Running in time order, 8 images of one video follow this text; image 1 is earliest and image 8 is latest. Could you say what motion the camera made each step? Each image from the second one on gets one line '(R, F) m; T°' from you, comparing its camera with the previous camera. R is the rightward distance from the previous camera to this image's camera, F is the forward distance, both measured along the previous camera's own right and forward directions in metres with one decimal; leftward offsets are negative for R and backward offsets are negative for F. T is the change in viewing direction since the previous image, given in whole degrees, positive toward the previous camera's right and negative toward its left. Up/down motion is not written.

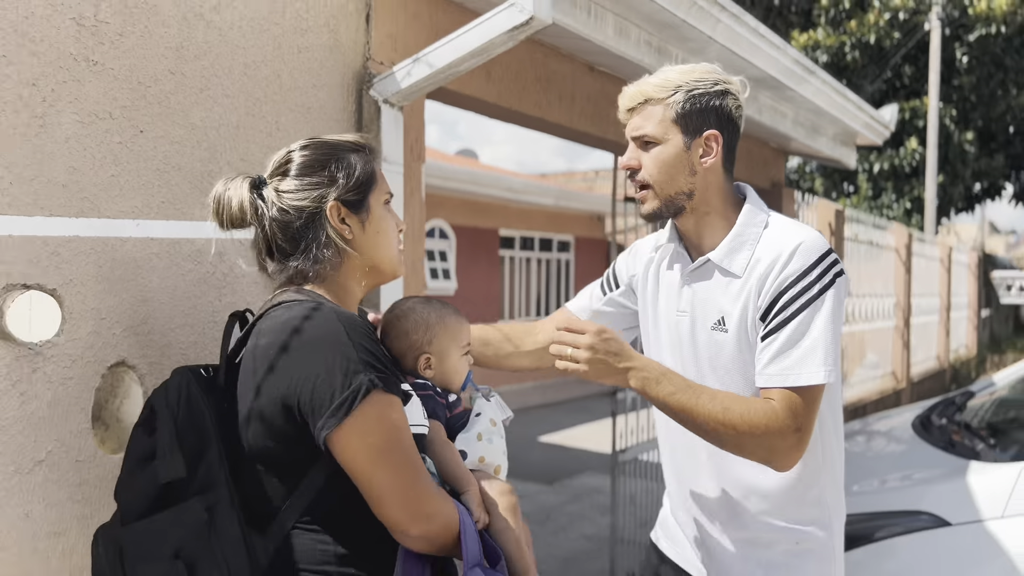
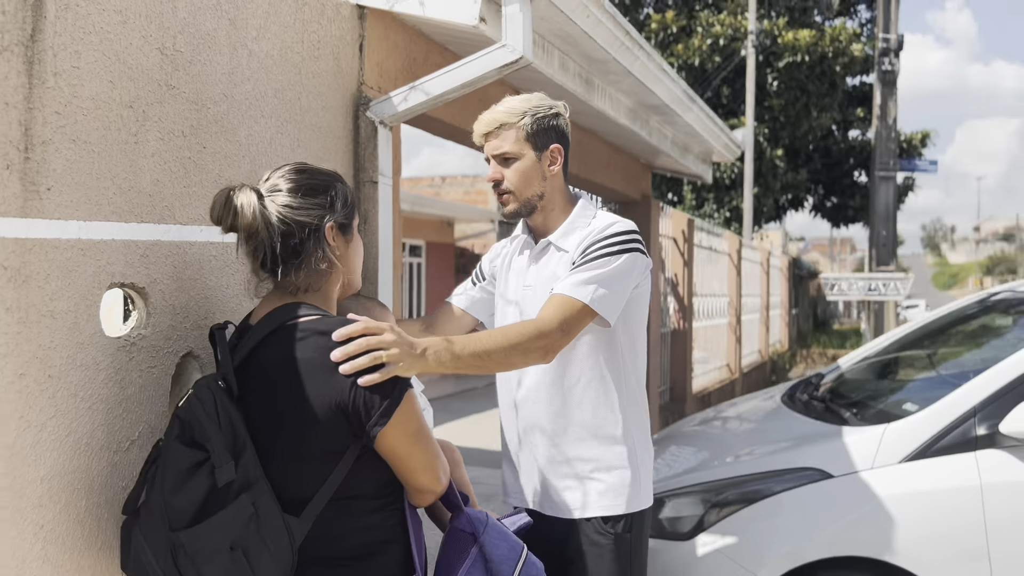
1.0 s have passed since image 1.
(-0.5, -0.4) m; +11°
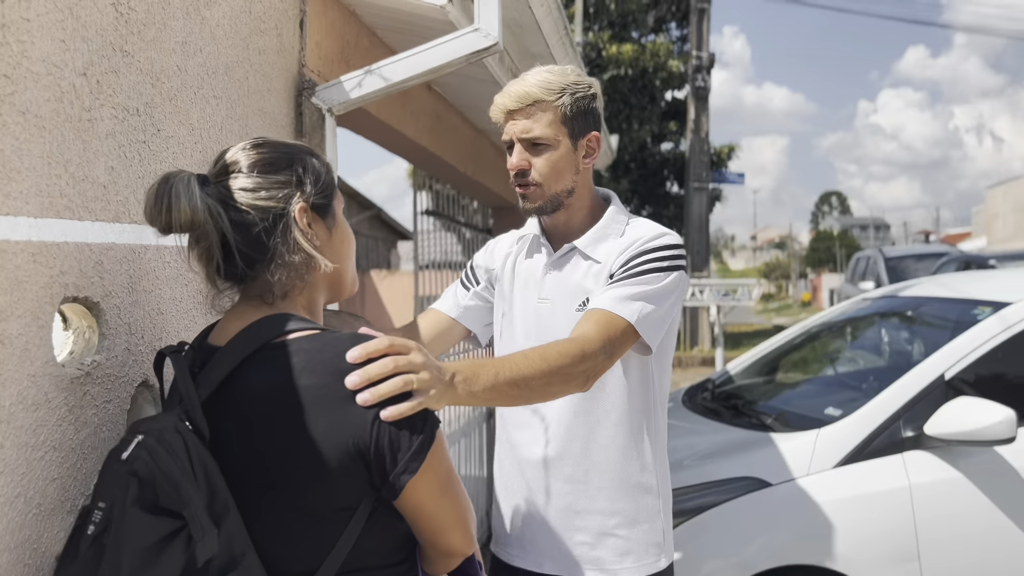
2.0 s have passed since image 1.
(-0.5, +0.3) m; +12°
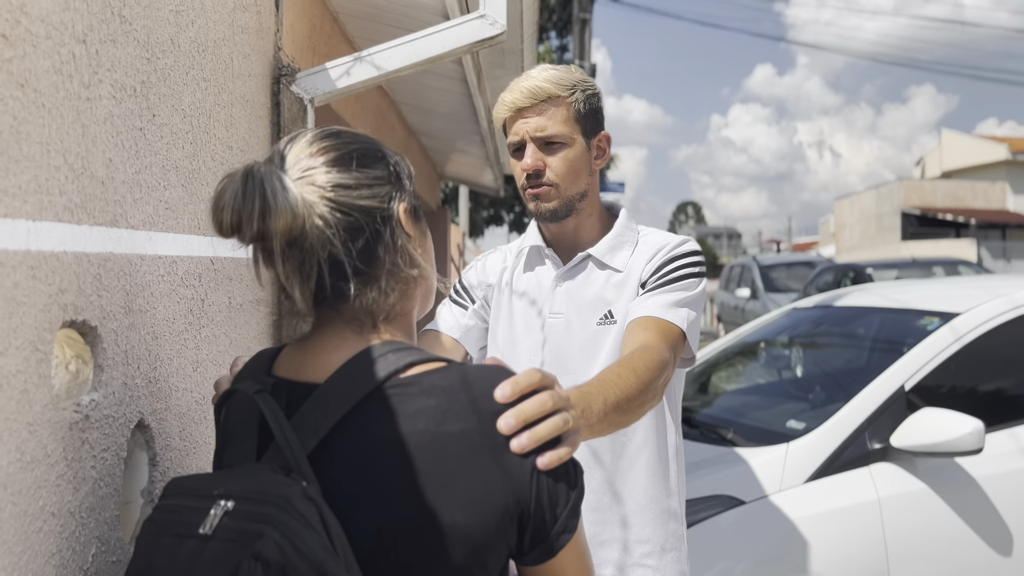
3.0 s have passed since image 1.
(-0.4, +0.3) m; +9°
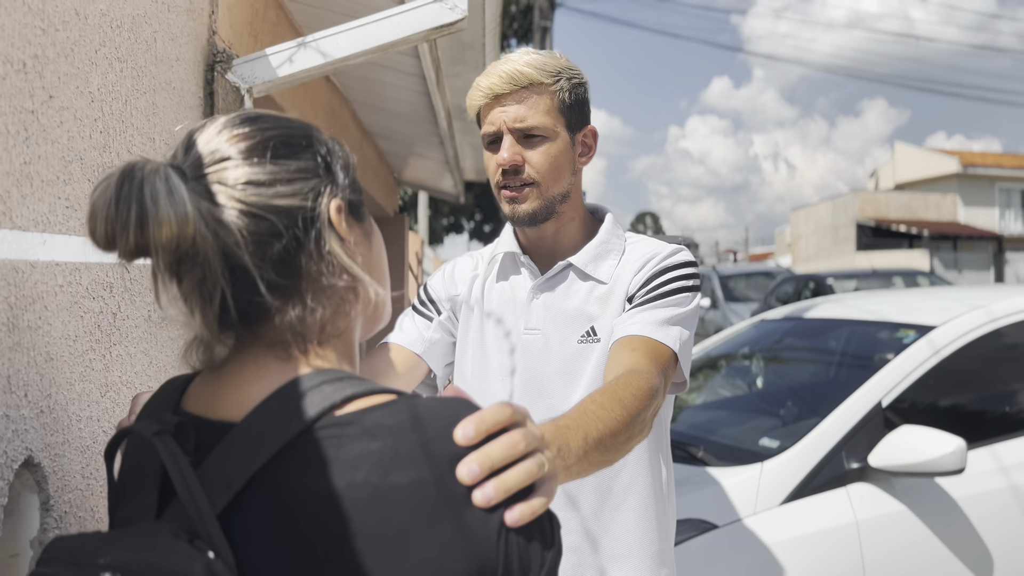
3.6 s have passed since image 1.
(0.0, +0.2) m; +3°
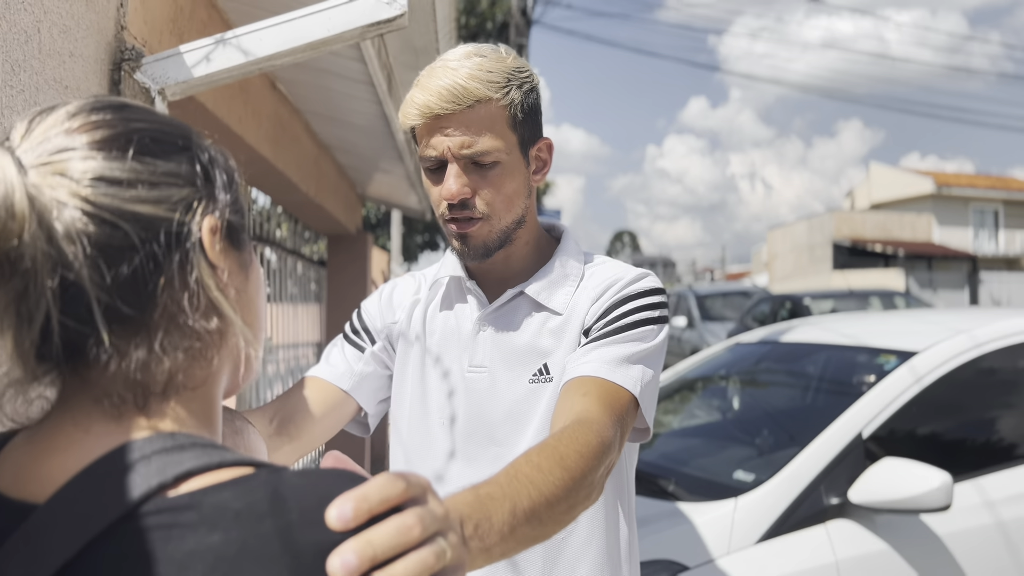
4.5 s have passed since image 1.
(+0.1, +0.2) m; +1°
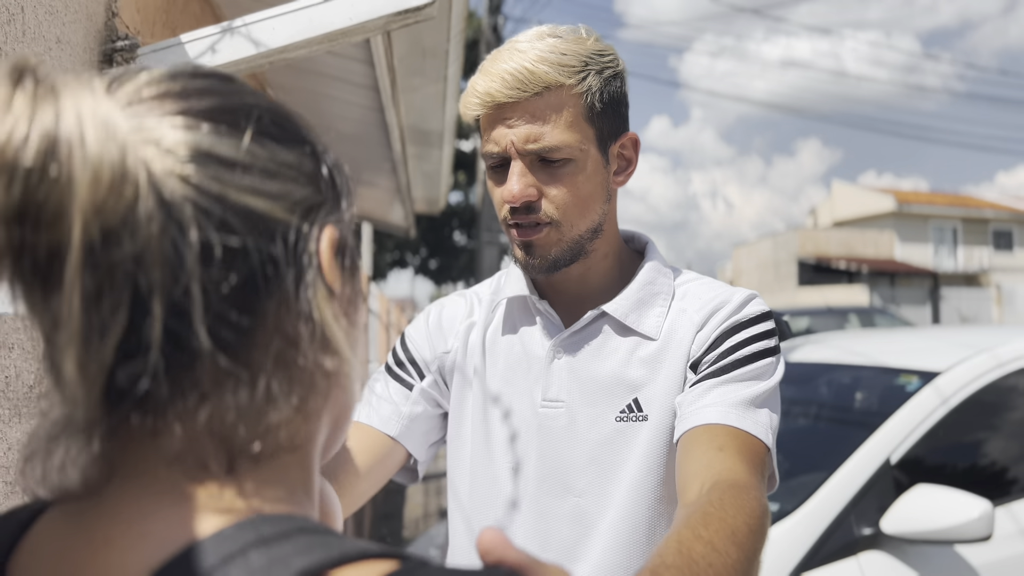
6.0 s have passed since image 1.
(-0.2, +0.2) m; +2°
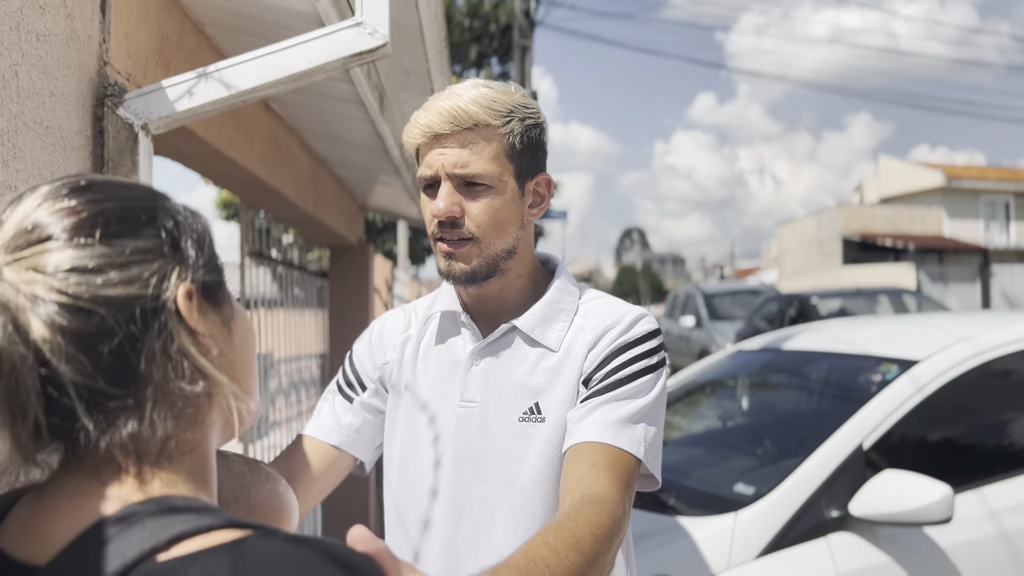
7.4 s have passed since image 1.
(+0.2, -0.2) m; -3°
